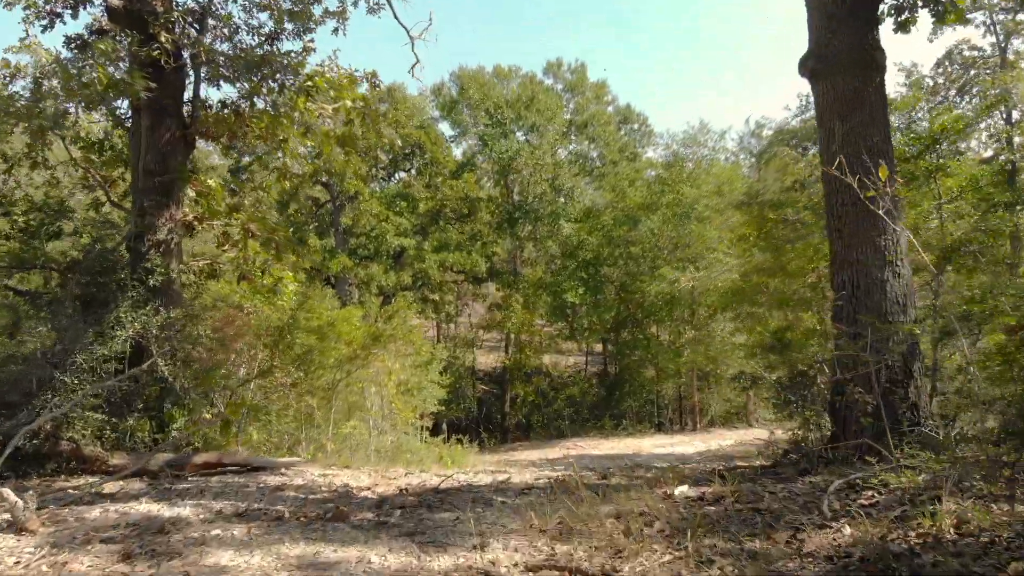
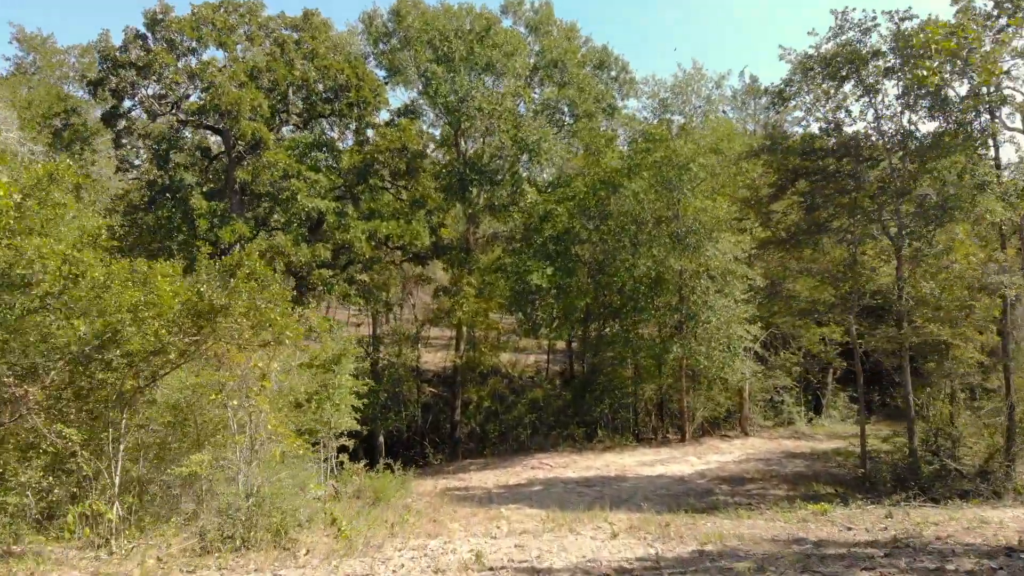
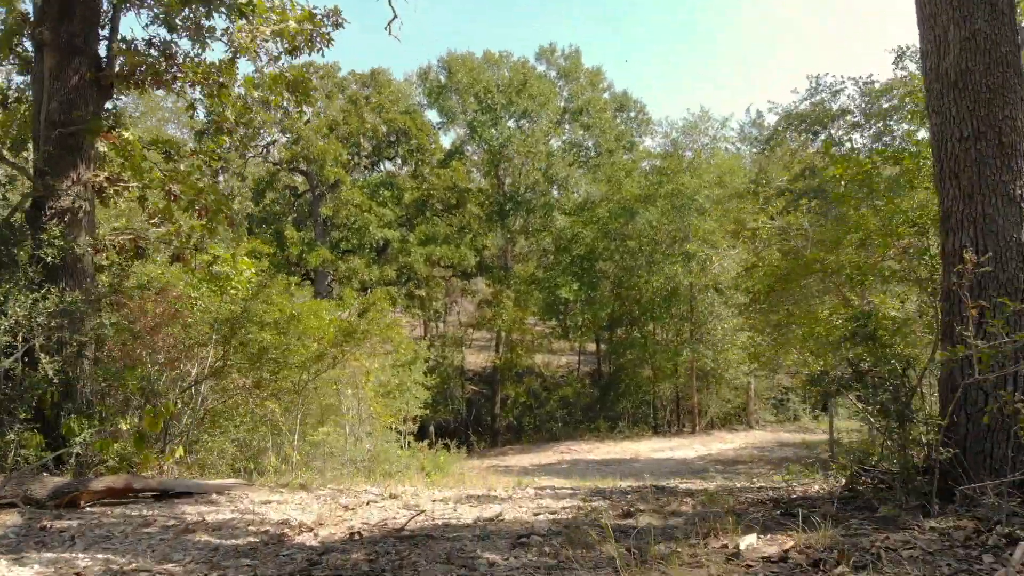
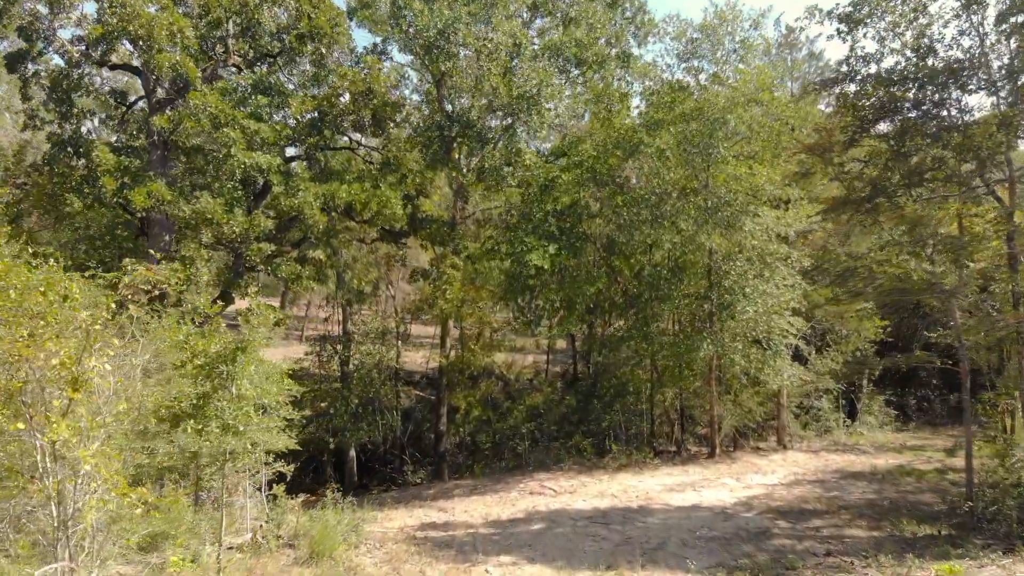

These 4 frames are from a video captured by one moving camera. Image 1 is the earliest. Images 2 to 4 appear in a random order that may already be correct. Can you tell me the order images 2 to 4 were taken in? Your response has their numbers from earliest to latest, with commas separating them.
3, 2, 4
